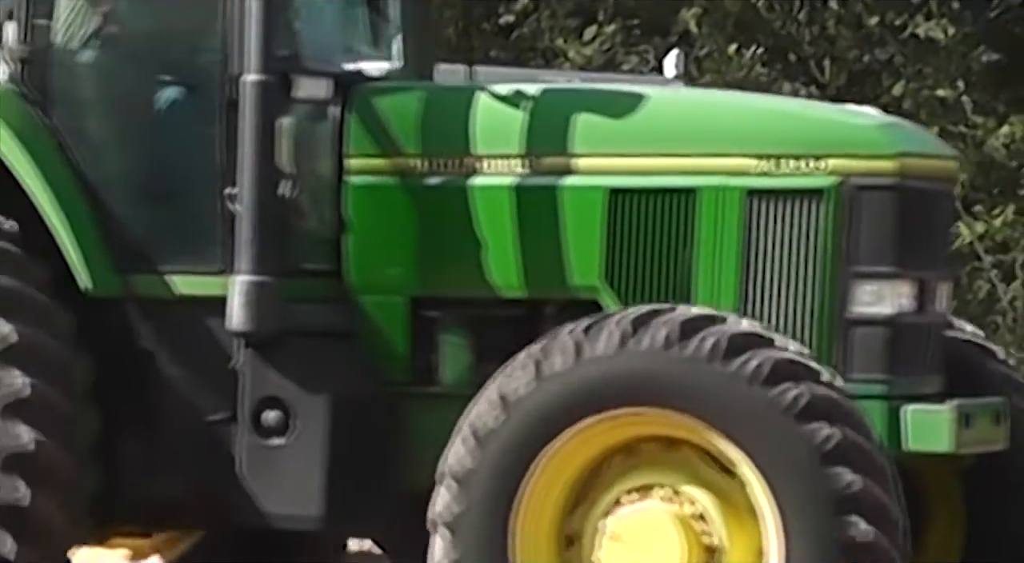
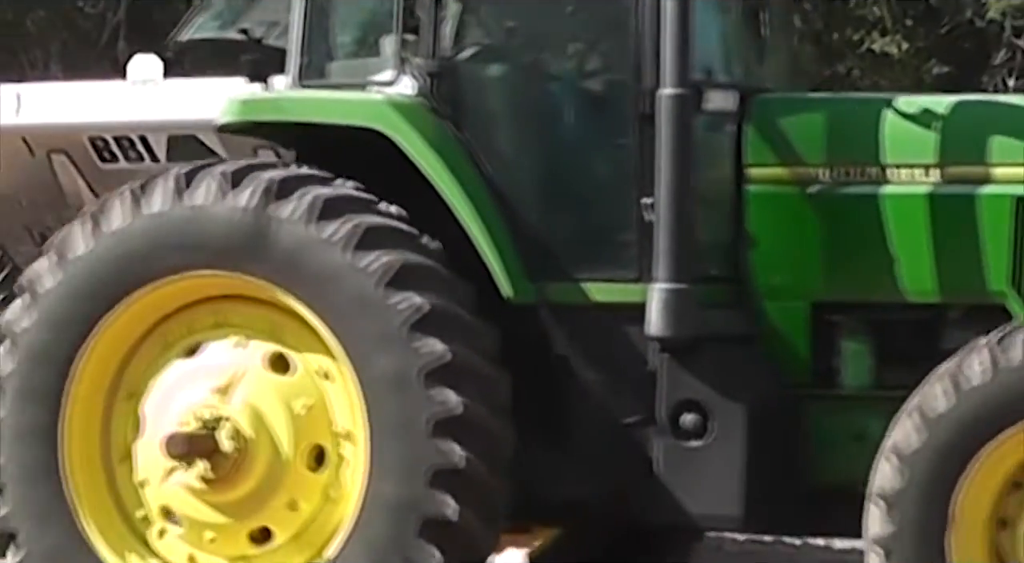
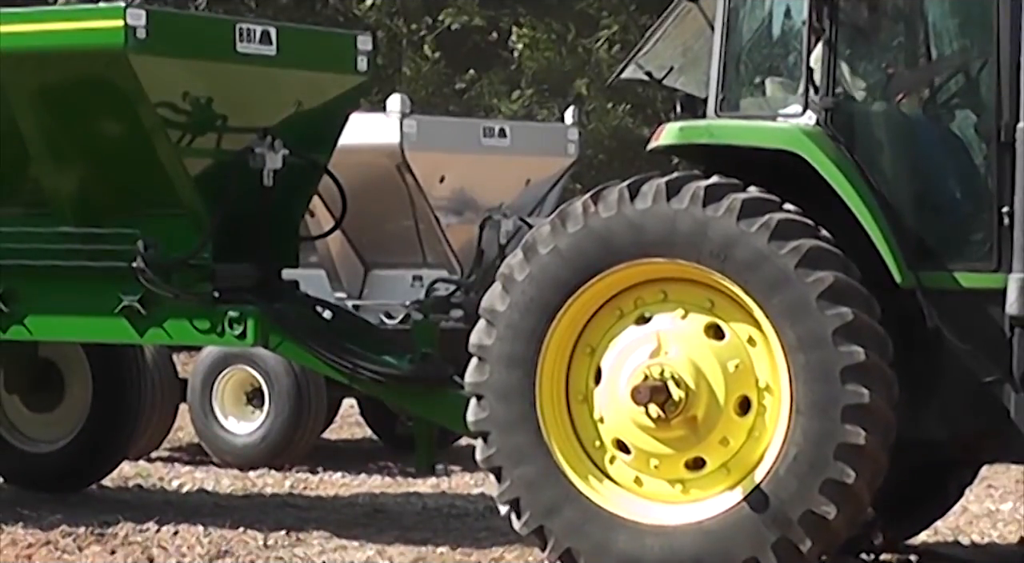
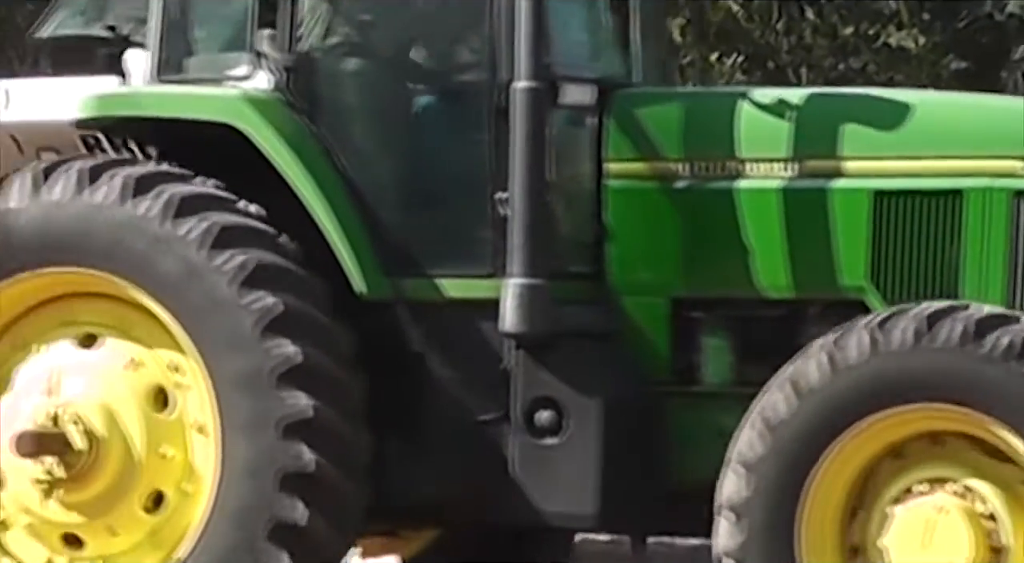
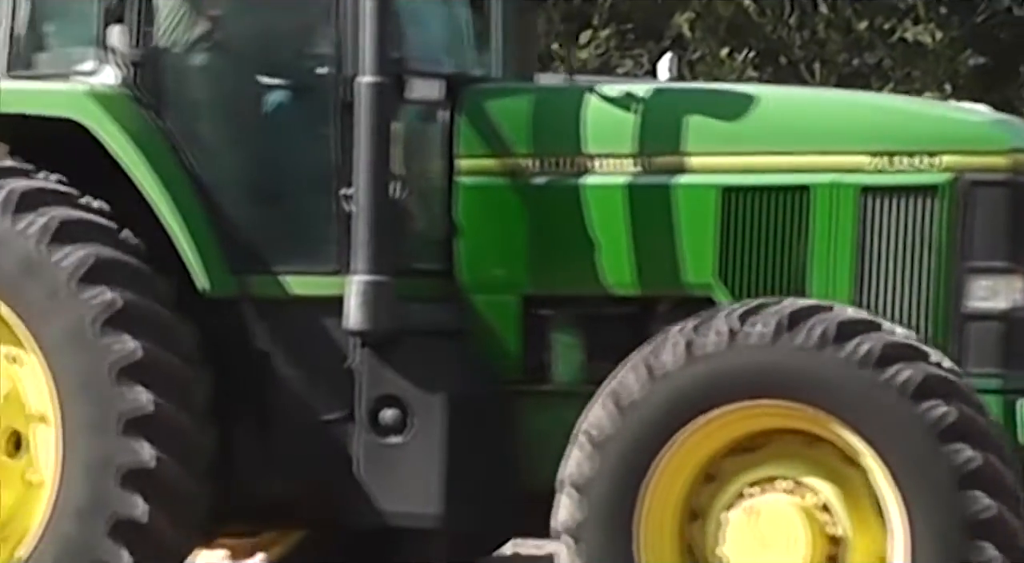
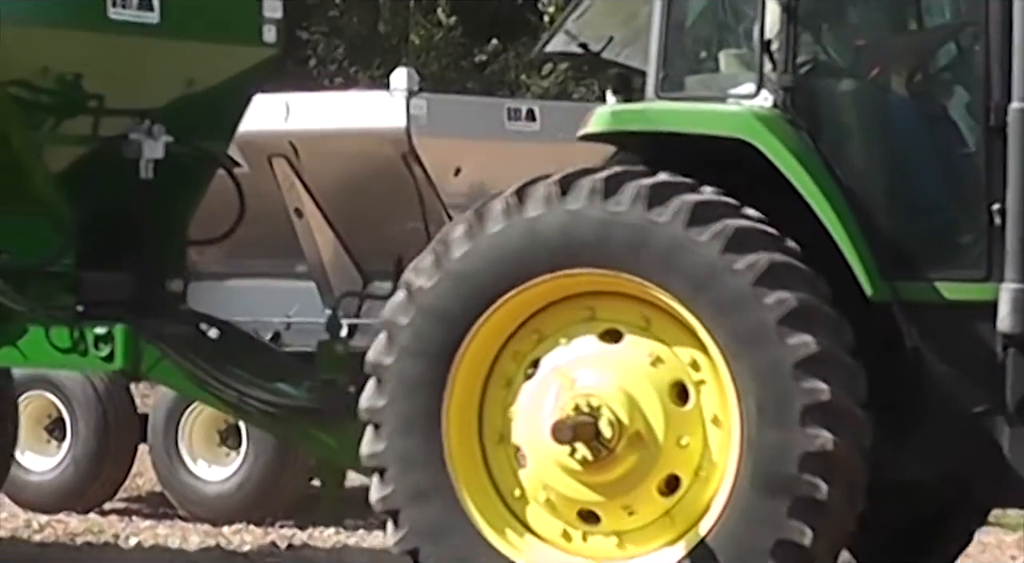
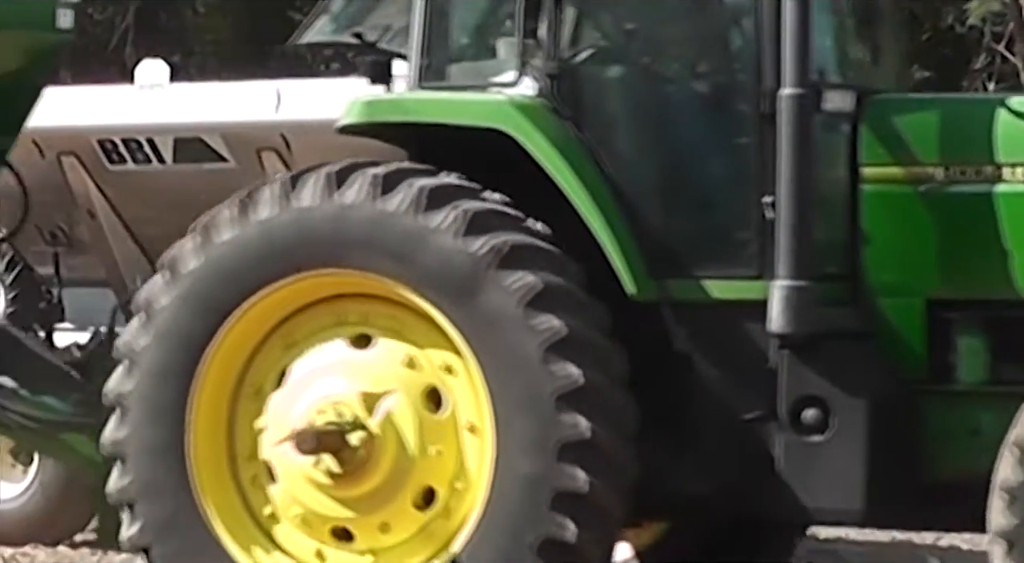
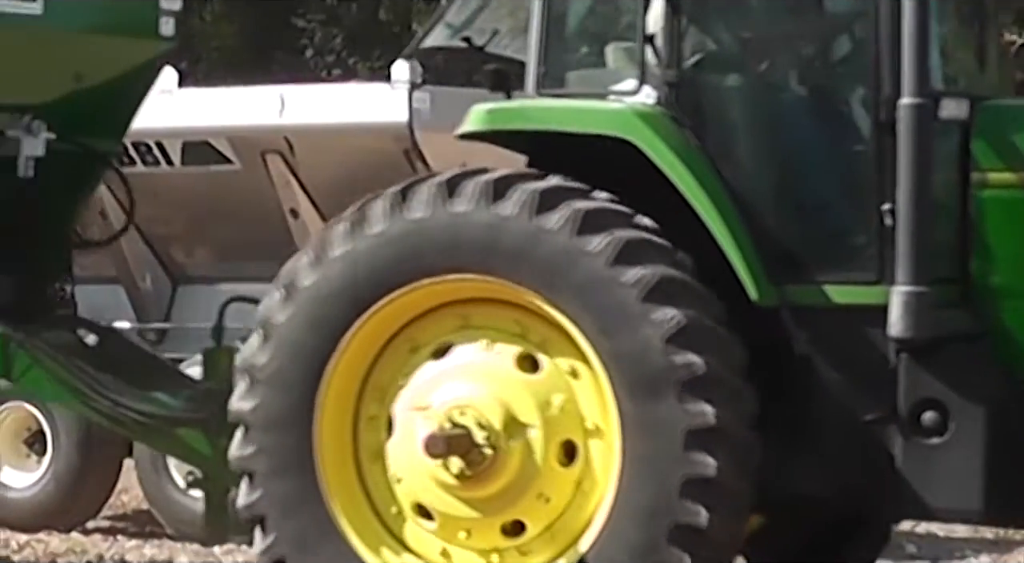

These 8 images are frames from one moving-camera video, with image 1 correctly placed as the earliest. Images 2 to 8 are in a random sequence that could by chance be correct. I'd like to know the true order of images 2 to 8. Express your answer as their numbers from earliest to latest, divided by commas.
5, 4, 2, 7, 8, 6, 3
